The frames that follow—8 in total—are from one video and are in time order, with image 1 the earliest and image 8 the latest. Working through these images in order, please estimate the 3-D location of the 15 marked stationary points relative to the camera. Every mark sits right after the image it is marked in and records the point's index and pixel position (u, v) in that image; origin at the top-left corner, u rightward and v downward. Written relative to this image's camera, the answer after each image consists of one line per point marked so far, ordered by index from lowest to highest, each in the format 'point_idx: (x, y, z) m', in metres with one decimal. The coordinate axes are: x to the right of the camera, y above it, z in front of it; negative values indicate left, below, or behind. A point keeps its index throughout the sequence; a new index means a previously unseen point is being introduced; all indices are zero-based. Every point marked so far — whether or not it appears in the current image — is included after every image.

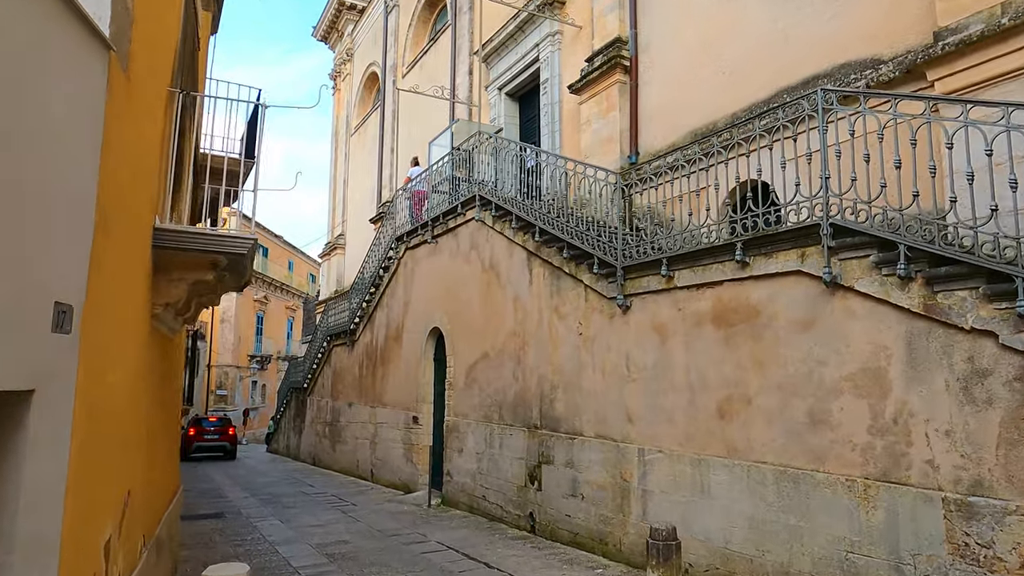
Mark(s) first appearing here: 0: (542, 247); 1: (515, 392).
0: (+0.4, +0.5, +8.5) m
1: (0.0, -1.4, +8.9) m
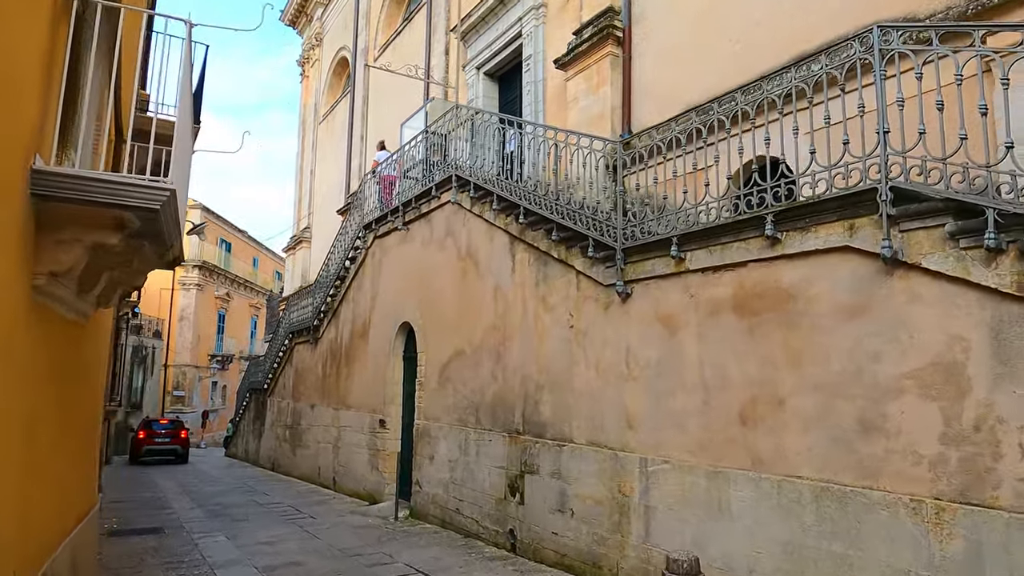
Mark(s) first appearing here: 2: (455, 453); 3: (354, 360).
0: (+0.2, +0.7, +7.5) m
1: (-0.2, -1.3, +7.9) m
2: (-0.7, -2.1, +8.6) m
3: (-3.1, -1.4, +12.8) m
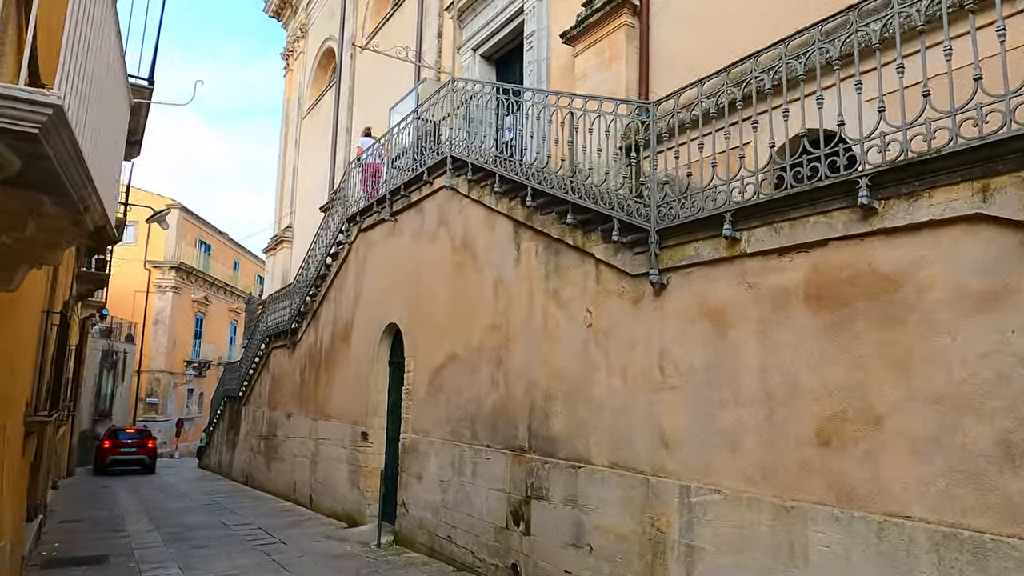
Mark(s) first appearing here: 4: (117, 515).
0: (+0.2, +0.7, +6.5) m
1: (-0.2, -1.2, +6.9) m
2: (-0.7, -2.1, +7.5) m
3: (-3.1, -1.4, +11.6) m
4: (-6.8, -3.9, +11.4) m
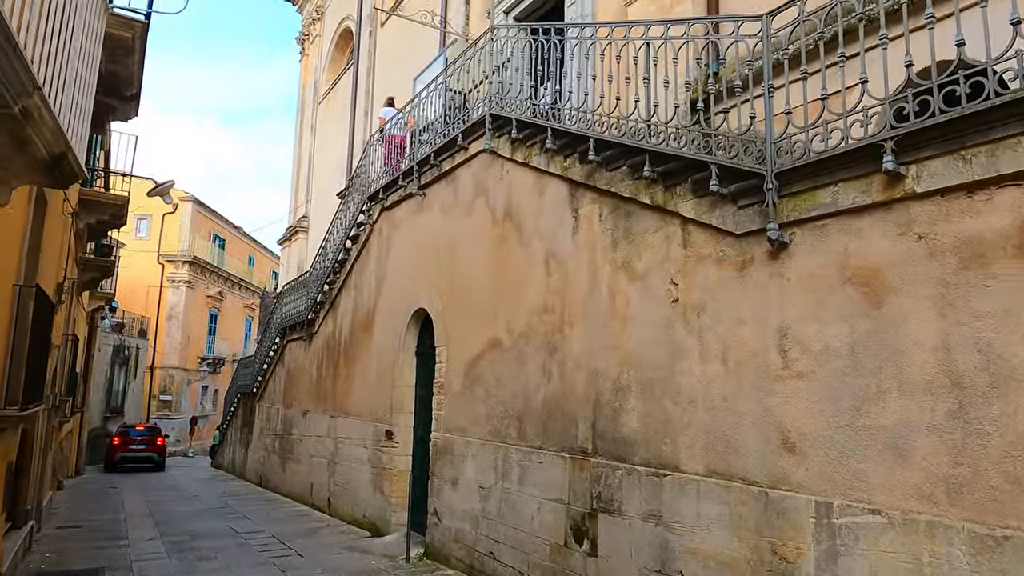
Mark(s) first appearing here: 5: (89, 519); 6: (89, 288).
0: (+0.7, +1.0, +5.4) m
1: (+0.3, -1.0, +5.8) m
2: (-0.2, -1.9, +6.5) m
3: (-2.5, -1.1, +10.7) m
4: (-6.2, -3.7, +10.5) m
5: (-6.7, -3.7, +10.5) m
6: (-8.7, 0.0, +13.5) m
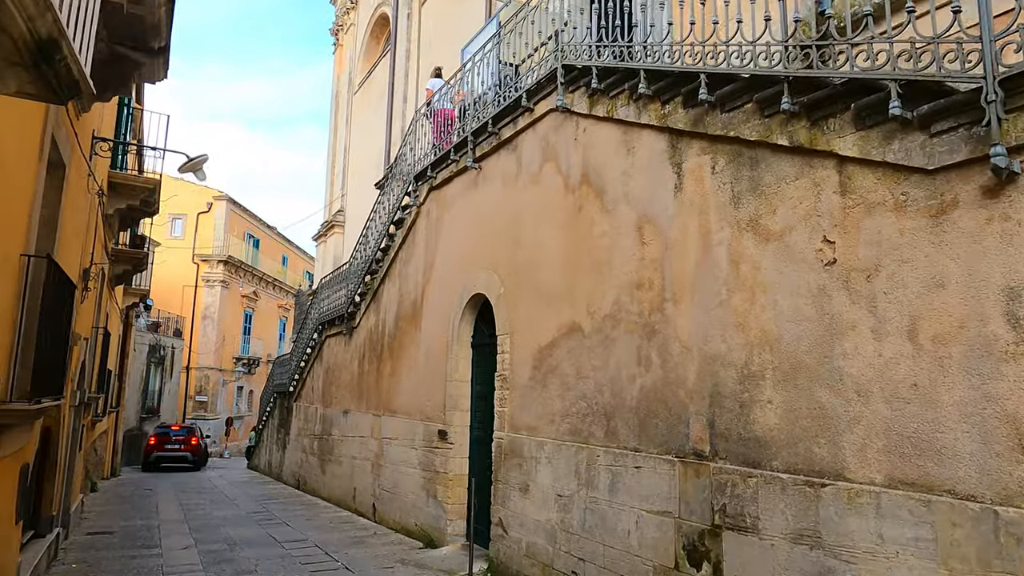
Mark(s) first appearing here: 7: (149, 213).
0: (+1.3, +1.2, +4.5) m
1: (+1.0, -0.7, +4.9) m
2: (+0.5, -1.6, +5.5) m
3: (-1.7, -0.9, +9.8) m
4: (-5.3, -3.5, +9.8) m
5: (-5.8, -3.5, +9.8) m
6: (-7.7, +0.1, +13.0) m
7: (-5.7, +1.2, +10.4) m
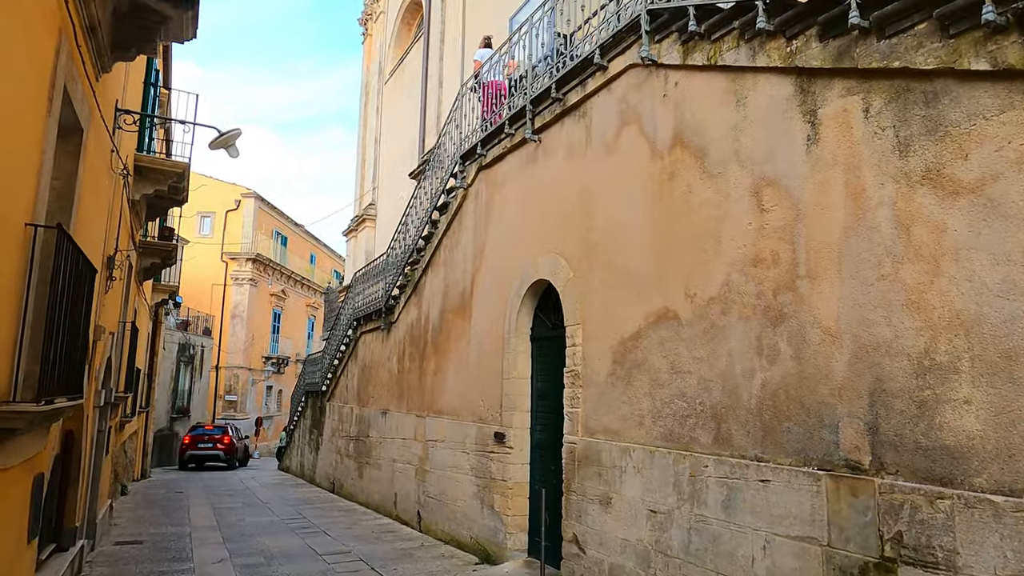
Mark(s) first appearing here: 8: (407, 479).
0: (+1.9, +1.3, +3.6) m
1: (+1.5, -0.6, +4.0) m
2: (+1.1, -1.5, +4.7) m
3: (-0.9, -0.8, +9.1) m
4: (-4.5, -3.4, +9.2) m
5: (-5.0, -3.4, +9.2) m
6: (-6.8, +0.2, +12.4) m
7: (-5.0, +1.3, +9.8) m
8: (-1.6, -2.8, +9.8) m
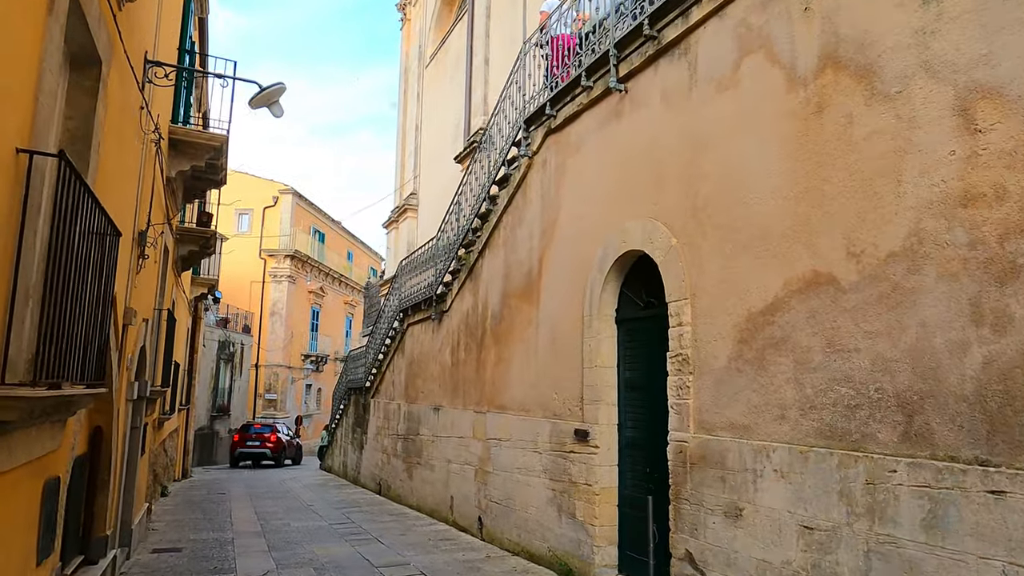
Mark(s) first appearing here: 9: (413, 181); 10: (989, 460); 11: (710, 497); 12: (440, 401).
0: (+2.5, +1.6, +2.6) m
1: (+2.2, -0.3, +3.0) m
2: (+1.8, -1.2, +3.7) m
3: (0.0, -0.6, +8.1) m
4: (-3.6, -3.2, +8.4) m
5: (-4.1, -3.2, +8.5) m
6: (-5.8, +0.4, +11.8) m
7: (-4.1, +1.5, +9.1) m
8: (-0.6, -2.6, +8.9) m
9: (-2.9, +3.2, +19.5) m
10: (+2.1, -0.8, +2.9) m
11: (+1.4, -1.4, +4.5) m
12: (-1.1, -1.8, +10.4) m
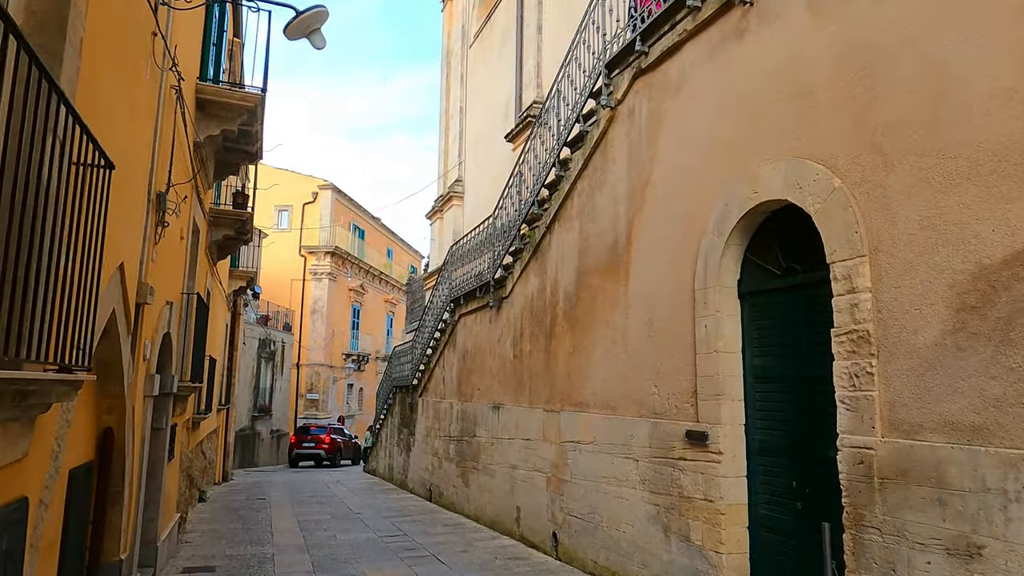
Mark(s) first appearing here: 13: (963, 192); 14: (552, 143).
0: (+3.0, +1.9, +1.2) m
1: (+2.7, -0.1, +1.7) m
2: (+2.3, -1.0, +2.4) m
3: (+0.8, -0.3, +6.9) m
4: (-2.7, -3.0, +7.4) m
5: (-3.2, -3.0, +7.5) m
6: (-4.7, +0.6, +10.9) m
7: (-3.2, +1.7, +8.1) m
8: (+0.3, -2.4, +7.8) m
9: (-1.5, +3.4, +18.4) m
10: (+2.7, -0.5, +1.6) m
11: (+2.0, -1.2, +3.3) m
12: (-0.1, -1.5, +9.2) m
13: (+2.2, +0.5, +3.2) m
14: (+0.5, +1.7, +8.0) m
